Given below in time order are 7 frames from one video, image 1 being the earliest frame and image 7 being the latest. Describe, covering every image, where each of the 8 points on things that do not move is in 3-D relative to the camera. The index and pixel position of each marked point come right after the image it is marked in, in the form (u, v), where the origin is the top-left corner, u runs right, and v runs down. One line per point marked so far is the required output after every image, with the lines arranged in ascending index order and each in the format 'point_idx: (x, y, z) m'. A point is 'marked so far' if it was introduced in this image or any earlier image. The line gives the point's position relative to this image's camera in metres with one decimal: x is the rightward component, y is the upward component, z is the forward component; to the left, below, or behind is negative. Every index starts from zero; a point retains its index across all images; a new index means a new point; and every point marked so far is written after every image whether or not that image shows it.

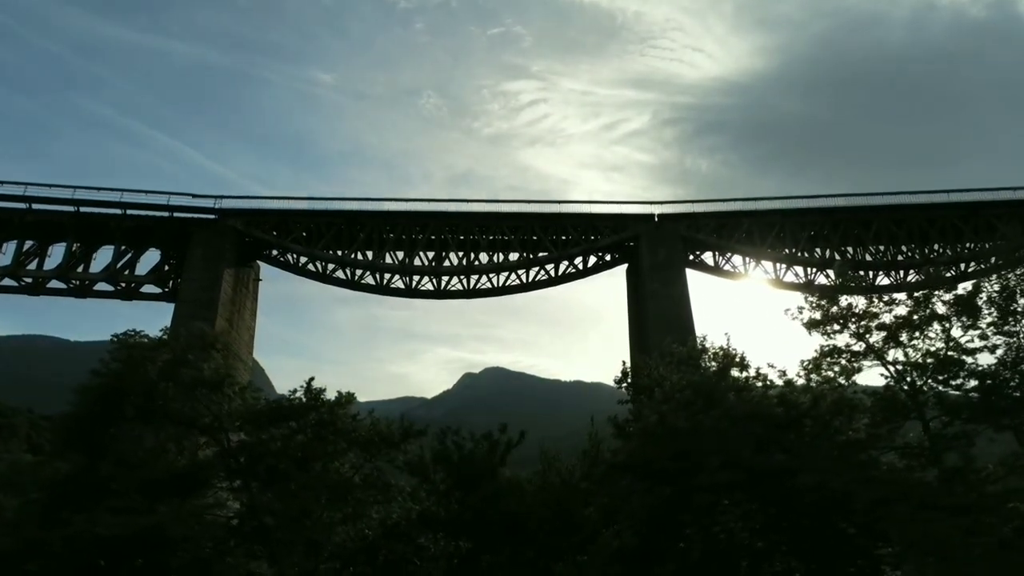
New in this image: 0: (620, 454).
0: (+2.0, -3.0, +15.7) m
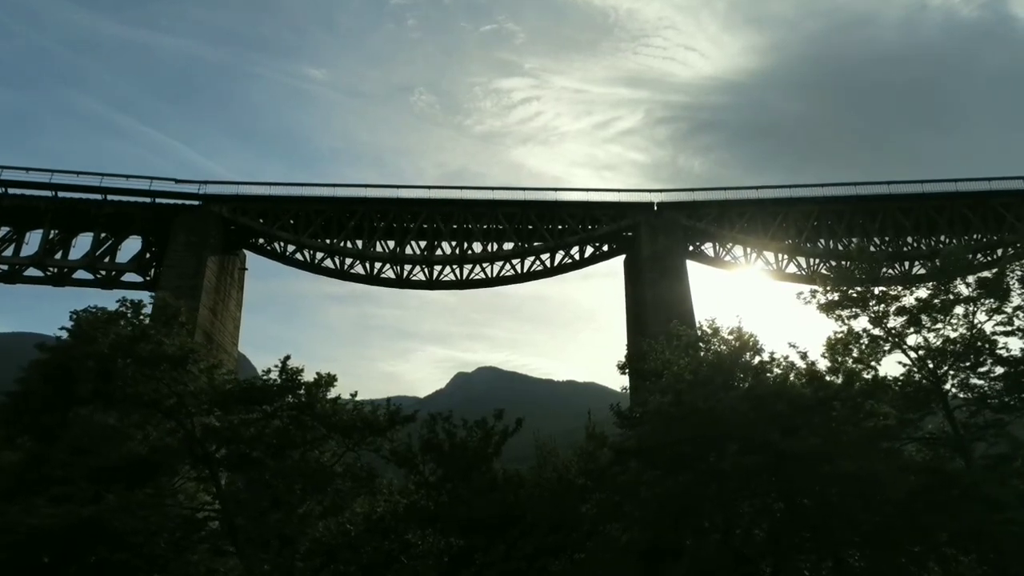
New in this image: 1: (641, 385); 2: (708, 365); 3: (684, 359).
0: (+1.9, -2.6, +14.4) m
1: (+2.8, -2.1, +18.8) m
2: (+3.3, -1.4, +15.0) m
3: (+3.6, -1.5, +17.8) m
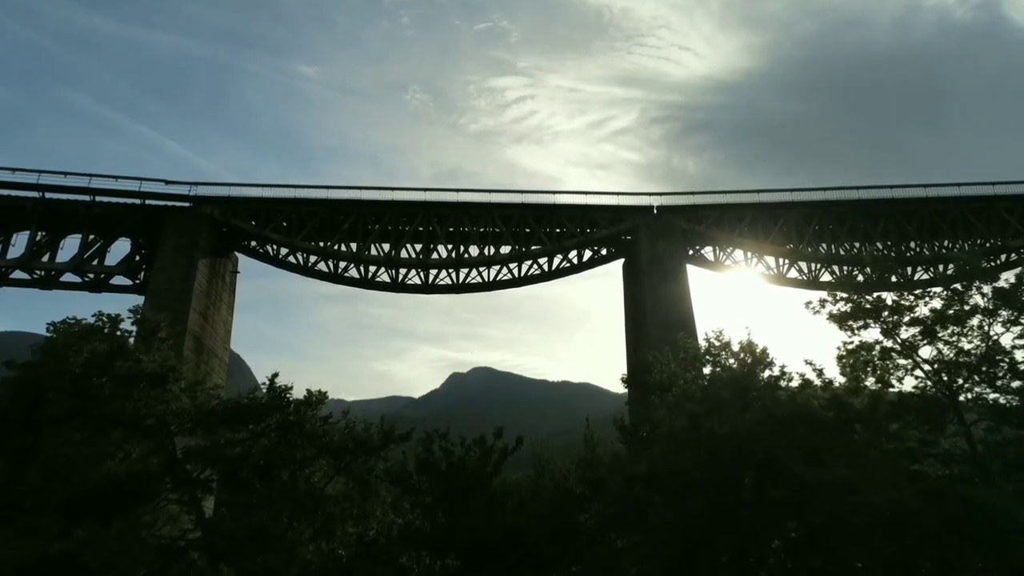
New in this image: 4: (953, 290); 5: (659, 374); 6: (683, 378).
0: (+2.0, -2.8, +13.8) m
1: (+2.8, -2.4, +18.2) m
2: (+3.4, -1.6, +14.3) m
3: (+3.6, -1.8, +17.1) m
4: (+10.1, -0.1, +19.5) m
5: (+3.1, -1.9, +18.4) m
6: (+3.4, -1.8, +17.0) m
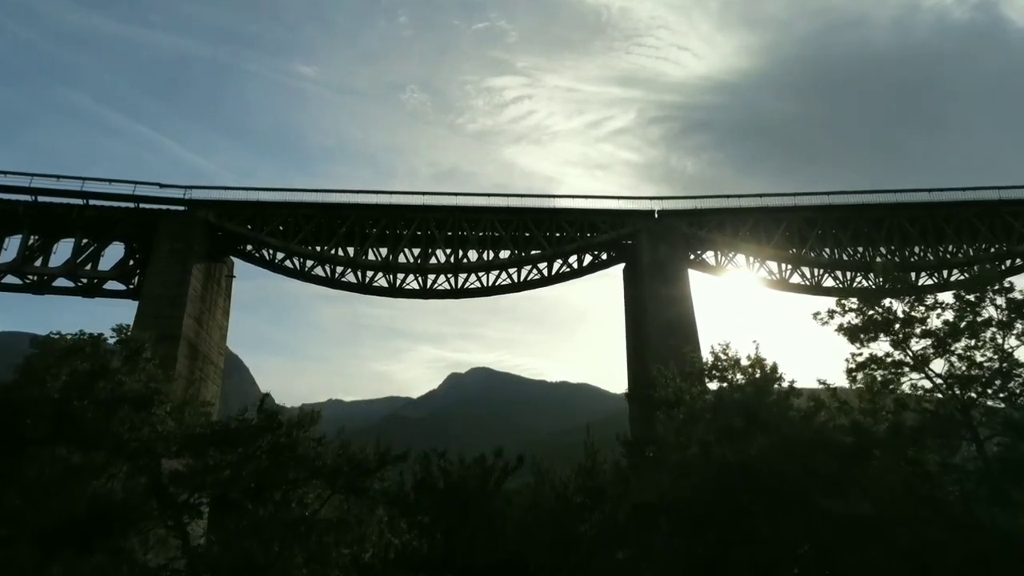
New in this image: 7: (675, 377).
0: (+2.0, -3.1, +13.2) m
1: (+2.9, -2.6, +17.7) m
2: (+3.4, -1.9, +13.8) m
3: (+3.6, -2.0, +16.6) m
4: (+10.2, -0.3, +19.1) m
5: (+3.2, -2.1, +17.9) m
6: (+3.5, -2.1, +16.5) m
7: (+3.6, -2.0, +18.7) m
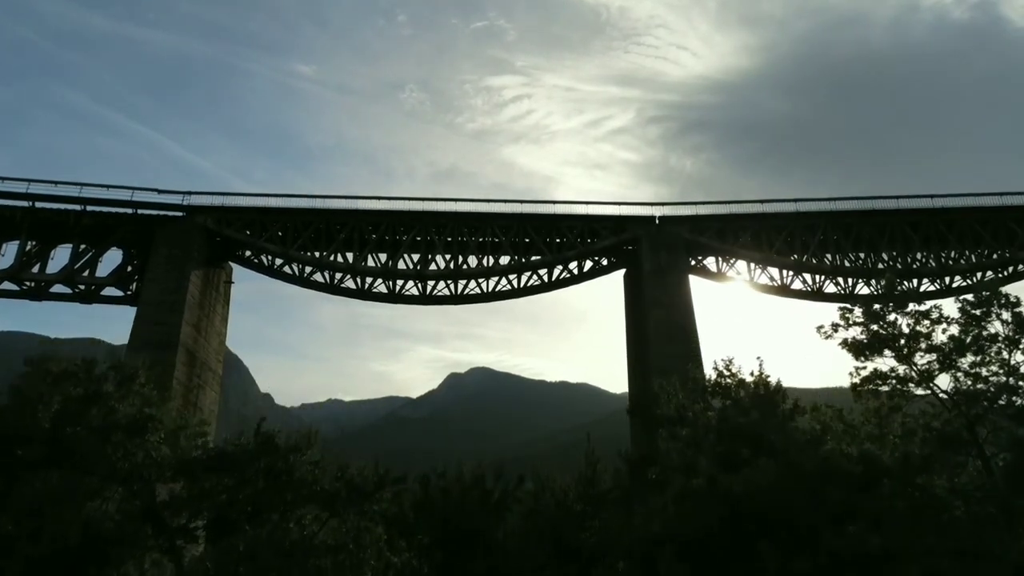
0: (+2.1, -3.4, +13.1) m
1: (+2.9, -2.9, +17.5) m
2: (+3.4, -2.2, +13.7) m
3: (+3.7, -2.3, +16.4) m
4: (+10.2, -0.6, +18.9) m
5: (+3.2, -2.5, +17.7) m
6: (+3.5, -2.4, +16.4) m
7: (+3.6, -2.3, +18.5) m
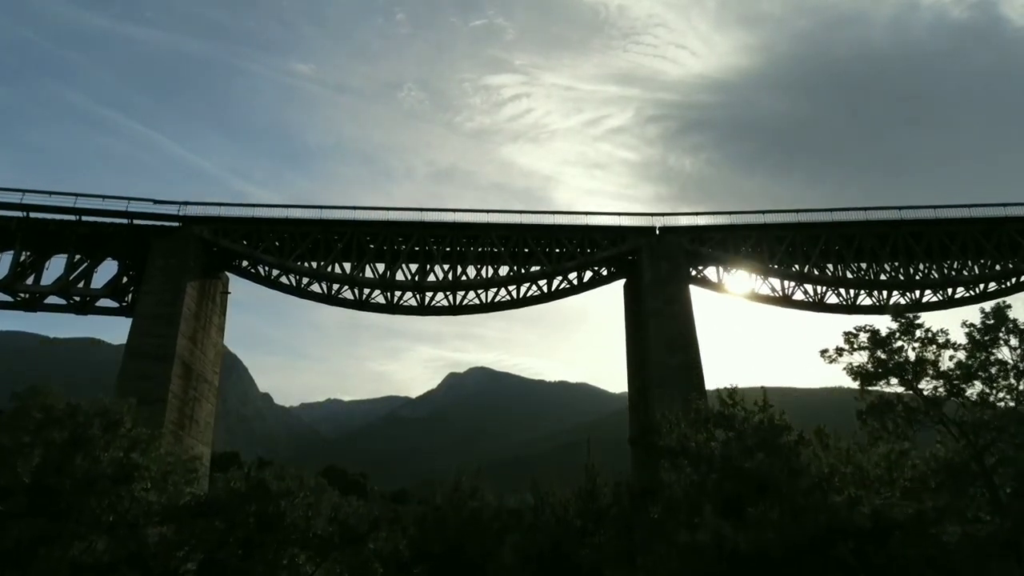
0: (+2.1, -4.0, +12.7) m
1: (+2.9, -3.5, +17.2) m
2: (+3.4, -2.7, +13.3) m
3: (+3.6, -2.9, +16.1) m
4: (+10.2, -1.2, +18.6) m
5: (+3.2, -3.0, +17.4) m
6: (+3.5, -2.9, +16.0) m
7: (+3.6, -2.8, +18.2) m
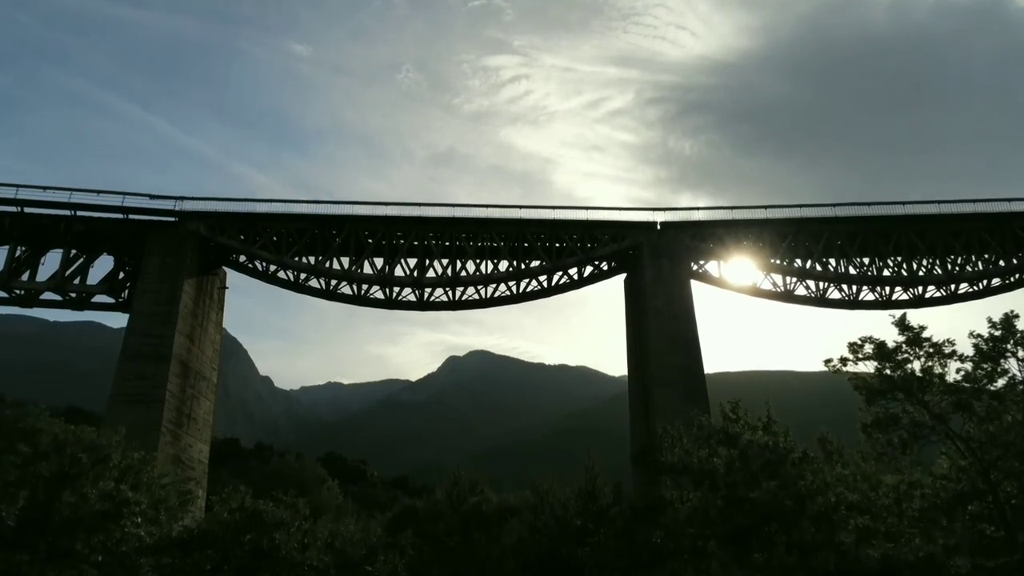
0: (+2.1, -4.3, +12.5) m
1: (+2.9, -3.8, +16.9) m
2: (+3.4, -3.1, +13.1) m
3: (+3.7, -3.2, +15.9) m
4: (+10.2, -1.4, +18.3) m
5: (+3.2, -3.3, +17.2) m
6: (+3.5, -3.2, +15.8) m
7: (+3.6, -3.1, +17.9) m
